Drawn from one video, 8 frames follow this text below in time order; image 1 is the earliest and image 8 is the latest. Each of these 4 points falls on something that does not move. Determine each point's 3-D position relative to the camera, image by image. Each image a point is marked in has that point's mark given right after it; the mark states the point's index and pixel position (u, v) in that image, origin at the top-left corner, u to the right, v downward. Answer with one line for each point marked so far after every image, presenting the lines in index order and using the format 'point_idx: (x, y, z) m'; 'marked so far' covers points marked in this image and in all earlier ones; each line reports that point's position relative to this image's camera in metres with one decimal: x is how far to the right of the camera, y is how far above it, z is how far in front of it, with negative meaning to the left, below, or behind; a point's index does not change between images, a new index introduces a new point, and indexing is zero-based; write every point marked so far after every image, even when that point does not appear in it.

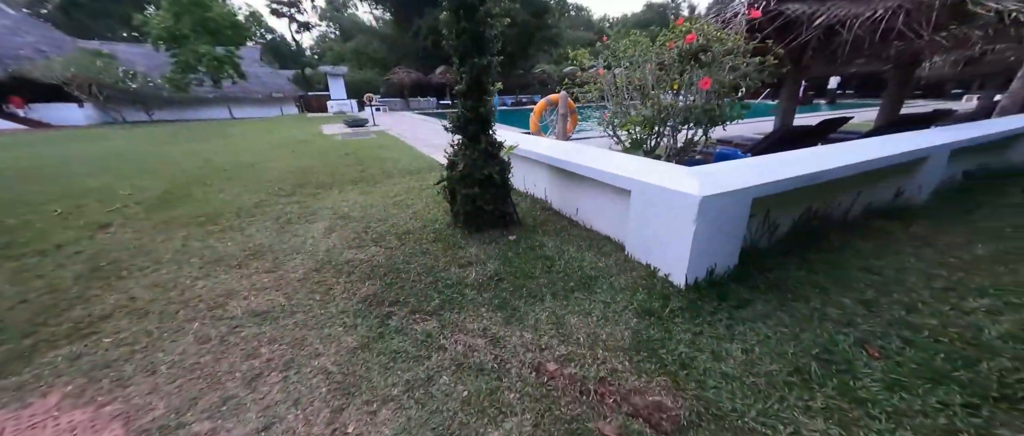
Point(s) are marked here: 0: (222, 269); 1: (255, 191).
0: (-1.9, -0.3, +2.2) m
1: (-3.1, +0.3, +4.1) m
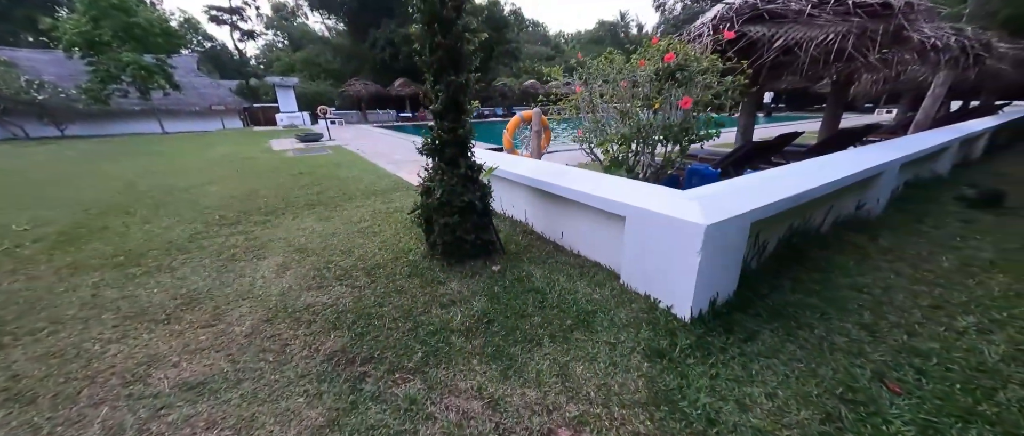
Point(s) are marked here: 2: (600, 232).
0: (-2.0, -0.6, +1.8) m
1: (-3.4, 0.0, +3.5) m
2: (+0.5, -0.1, +2.1) m
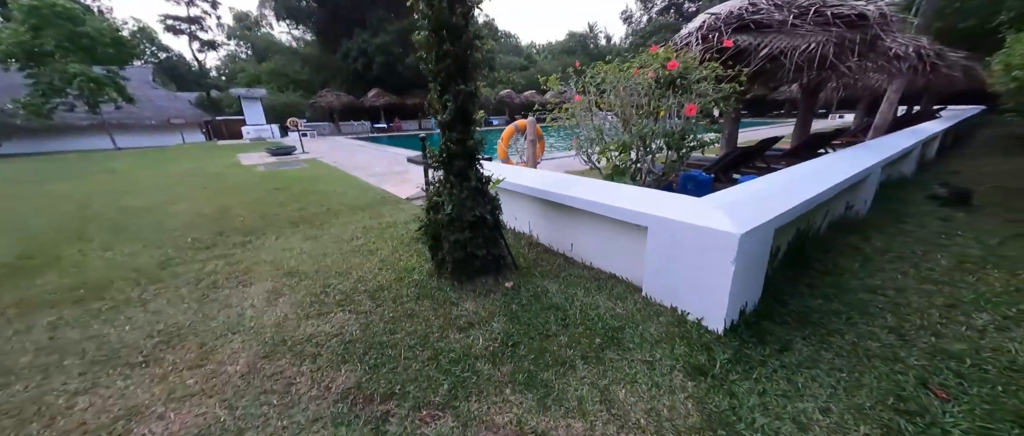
0: (-1.8, -0.7, +1.6) m
1: (-3.4, -0.3, +3.2) m
2: (+0.6, -0.1, +2.0) m
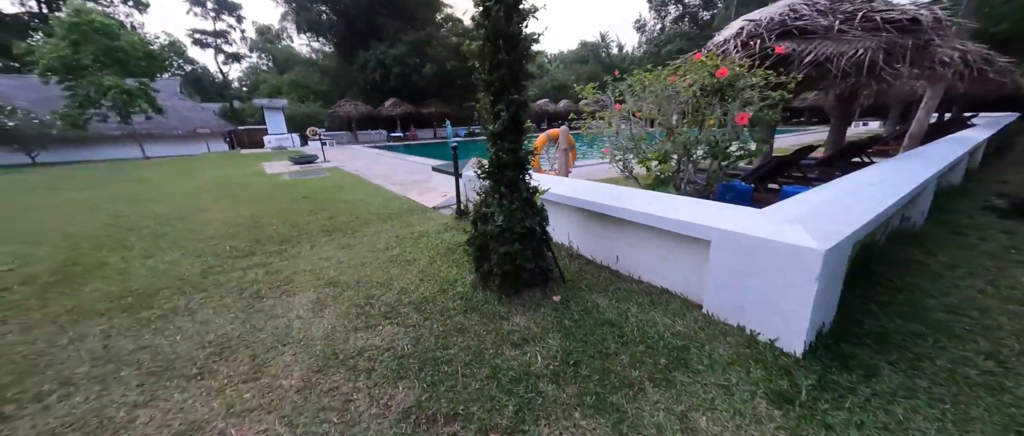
0: (-1.6, -0.8, +1.6) m
1: (-3.0, -0.3, +3.3) m
2: (+0.9, -0.2, +2.0) m
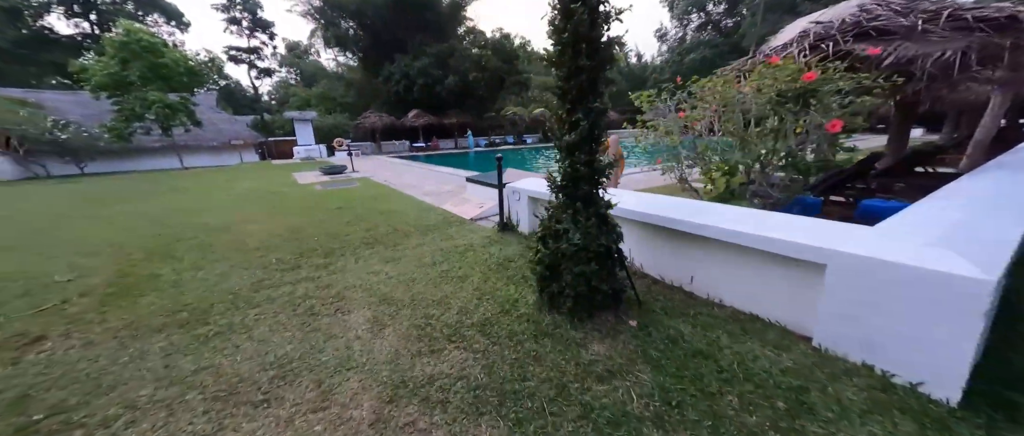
0: (-1.2, -0.8, +1.5) m
1: (-2.6, -0.5, +3.3) m
2: (+1.3, -0.3, +1.8) m
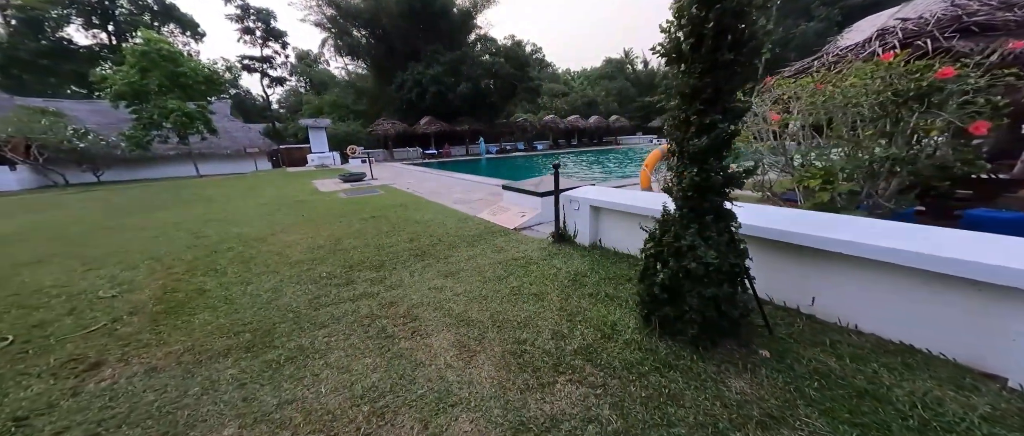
0: (-0.6, -0.9, +1.3) m
1: (-2.0, -0.6, +3.1) m
2: (+1.9, -0.4, +1.5) m
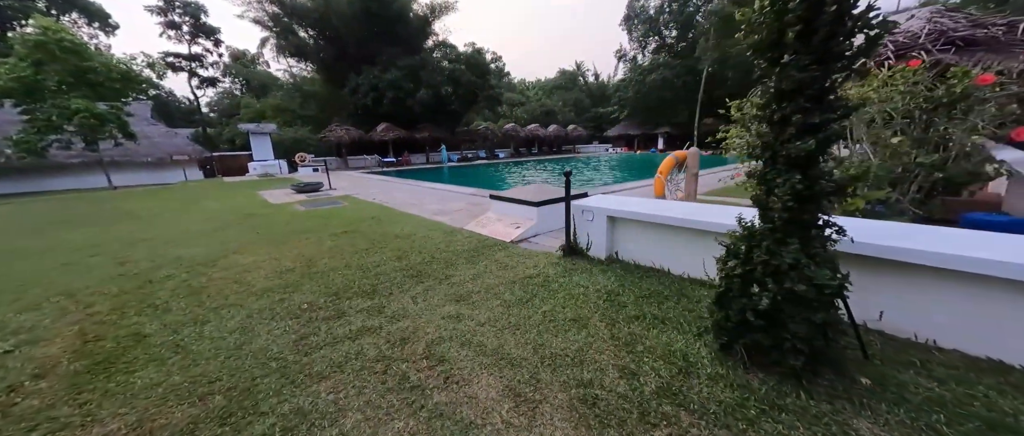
0: (-0.2, -1.0, +0.9) m
1: (-1.8, -0.7, +2.5) m
2: (+2.2, -0.4, +1.5) m
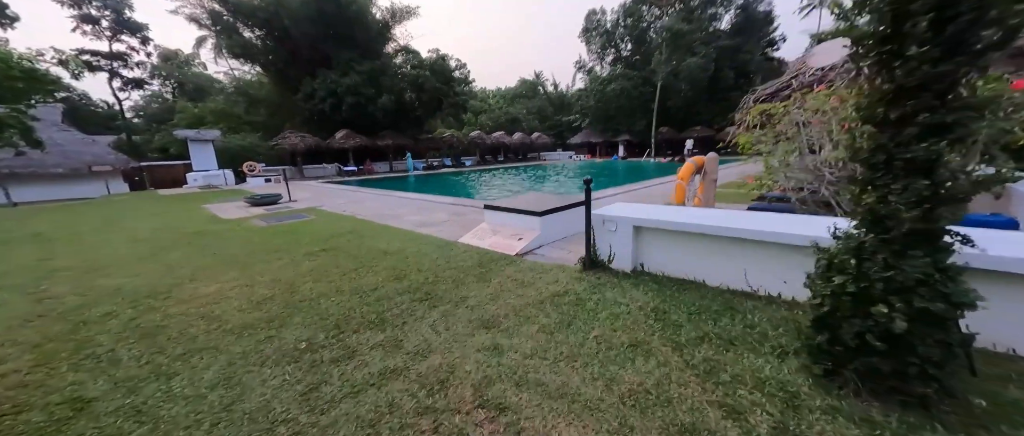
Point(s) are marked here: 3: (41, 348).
0: (+0.2, -1.1, +0.6) m
1: (-1.5, -0.9, +2.1) m
2: (+2.6, -0.5, +1.5) m
3: (-3.3, -0.9, +2.4) m
